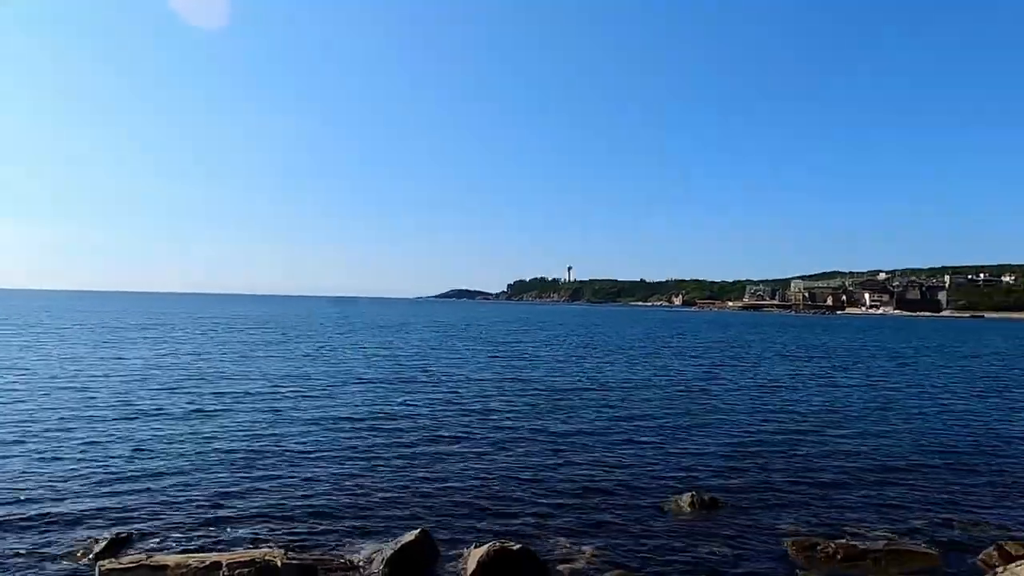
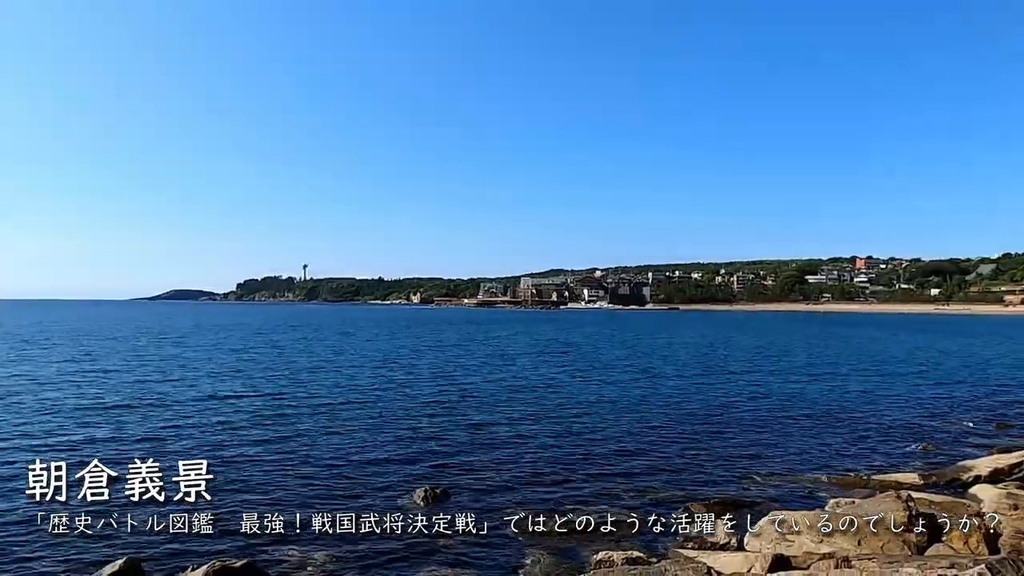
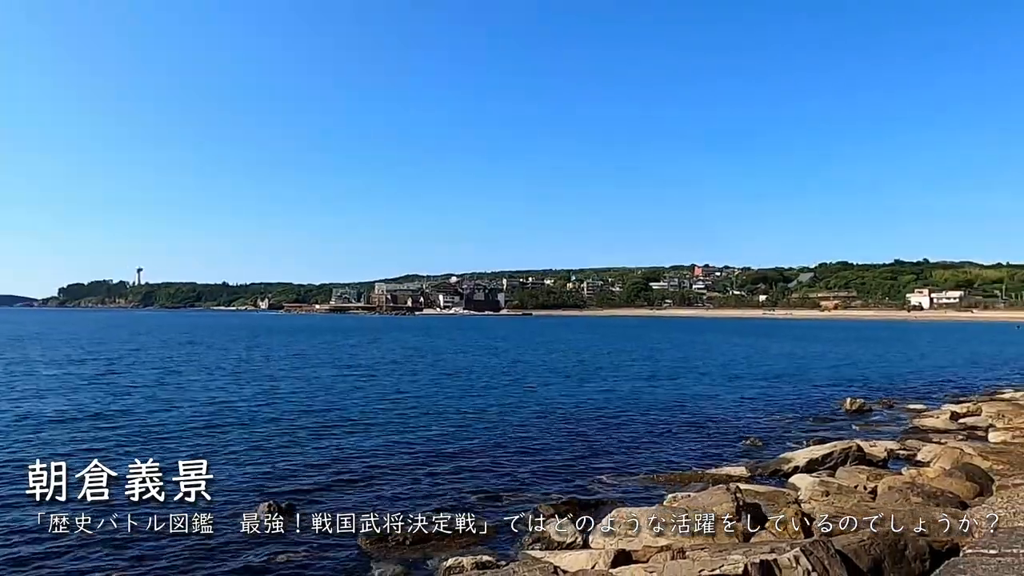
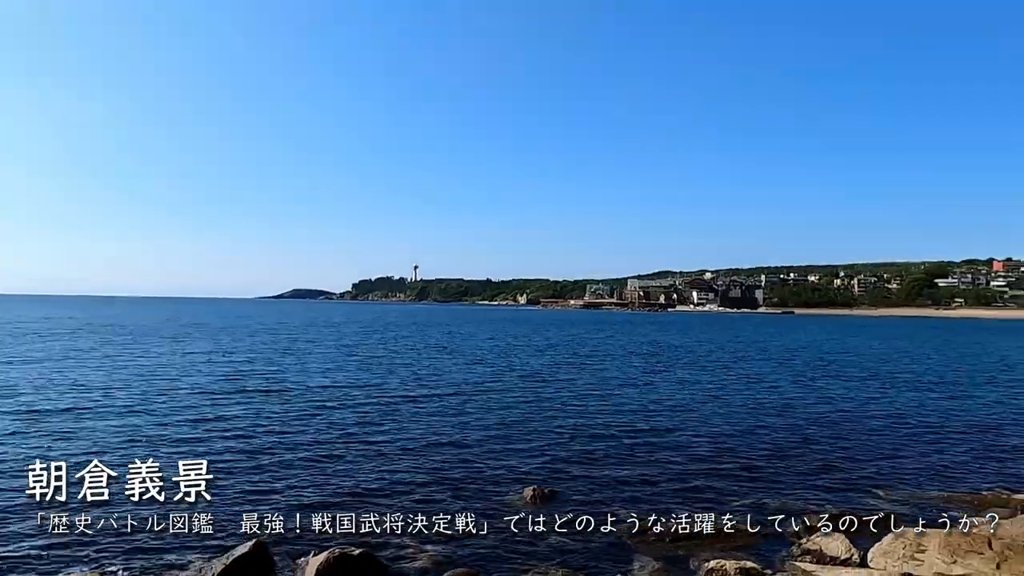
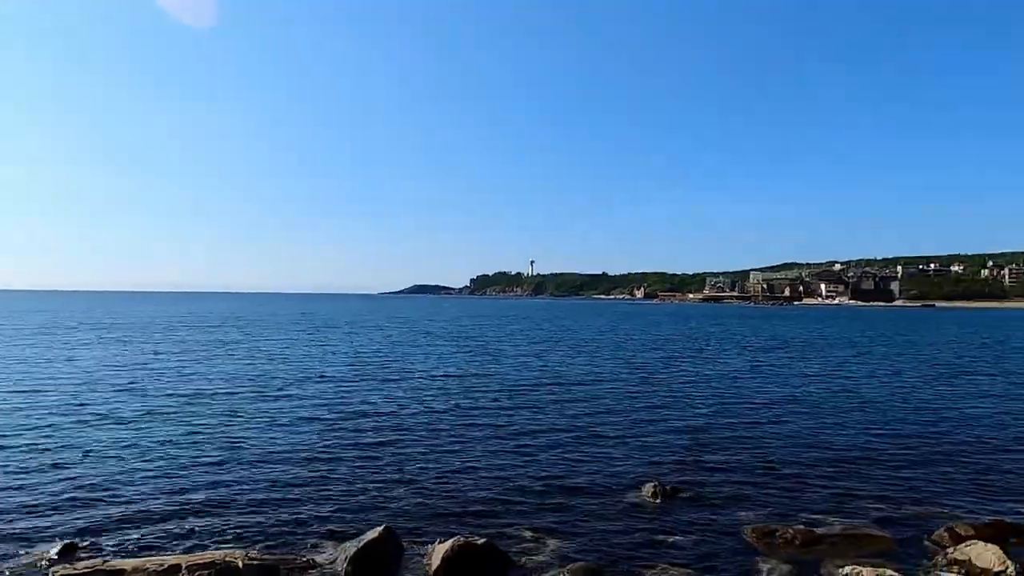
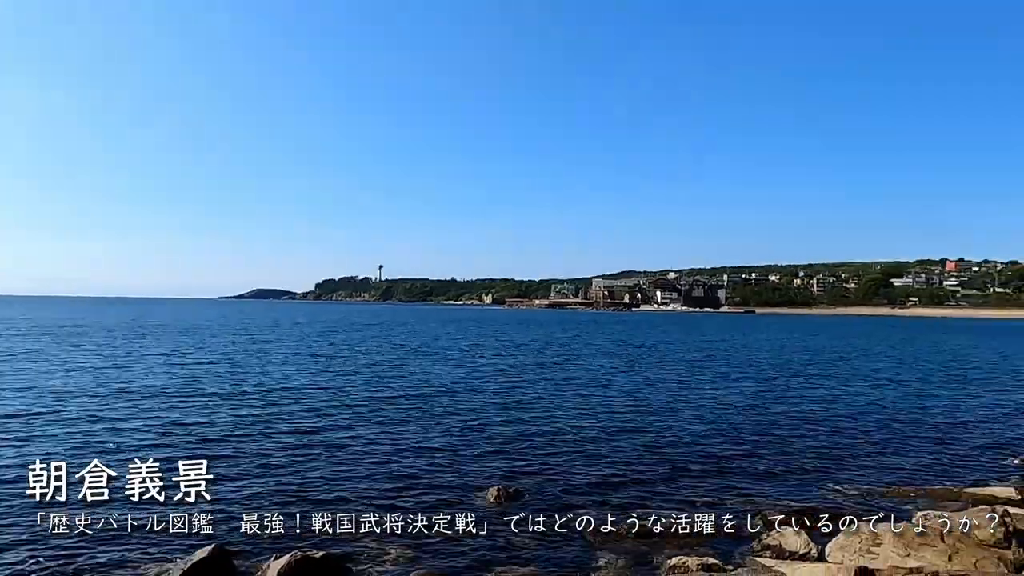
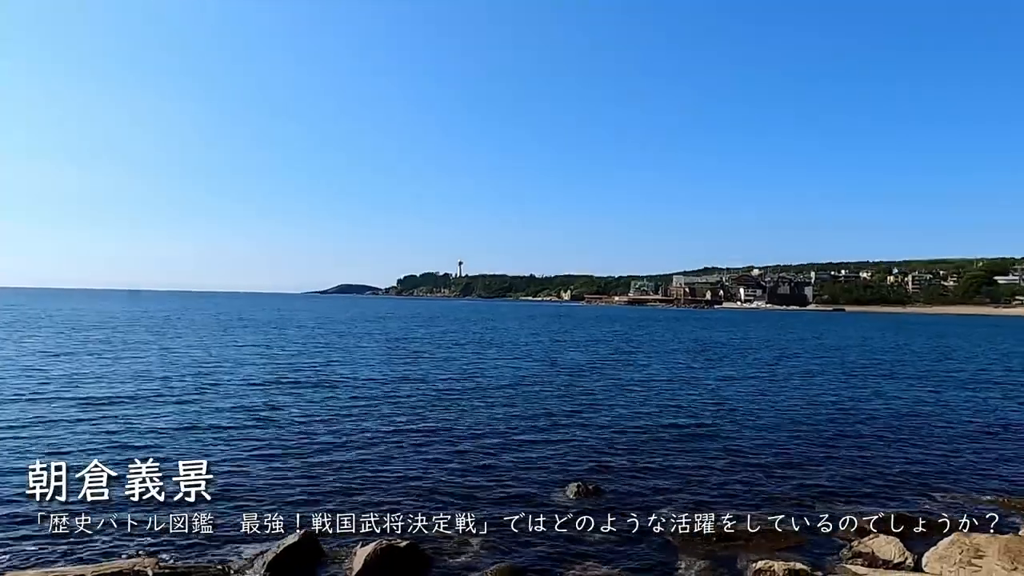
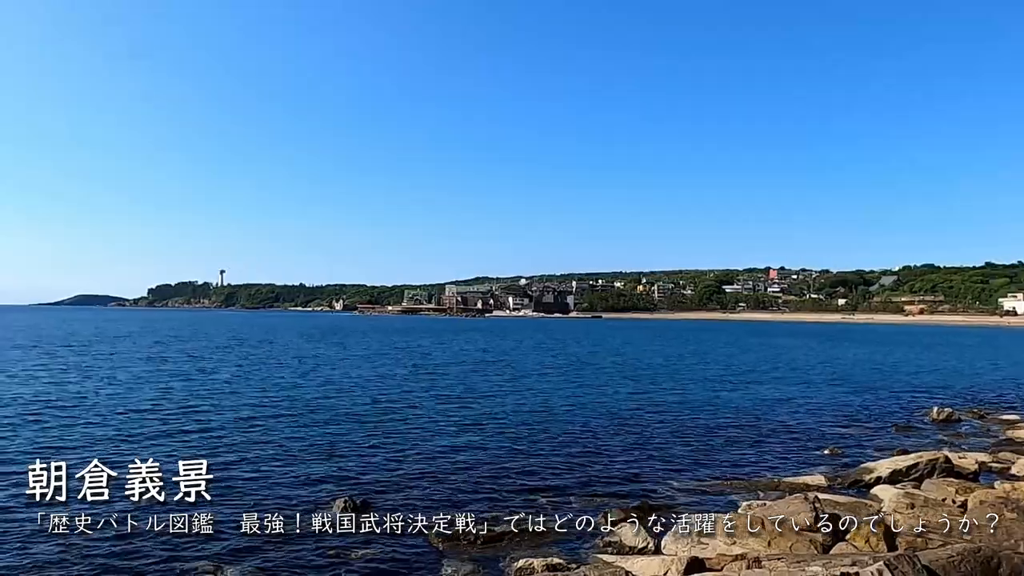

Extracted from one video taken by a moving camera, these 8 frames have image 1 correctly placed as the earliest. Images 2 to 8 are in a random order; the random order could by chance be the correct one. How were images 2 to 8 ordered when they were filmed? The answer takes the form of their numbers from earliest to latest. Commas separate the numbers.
5, 7, 4, 6, 2, 8, 3
